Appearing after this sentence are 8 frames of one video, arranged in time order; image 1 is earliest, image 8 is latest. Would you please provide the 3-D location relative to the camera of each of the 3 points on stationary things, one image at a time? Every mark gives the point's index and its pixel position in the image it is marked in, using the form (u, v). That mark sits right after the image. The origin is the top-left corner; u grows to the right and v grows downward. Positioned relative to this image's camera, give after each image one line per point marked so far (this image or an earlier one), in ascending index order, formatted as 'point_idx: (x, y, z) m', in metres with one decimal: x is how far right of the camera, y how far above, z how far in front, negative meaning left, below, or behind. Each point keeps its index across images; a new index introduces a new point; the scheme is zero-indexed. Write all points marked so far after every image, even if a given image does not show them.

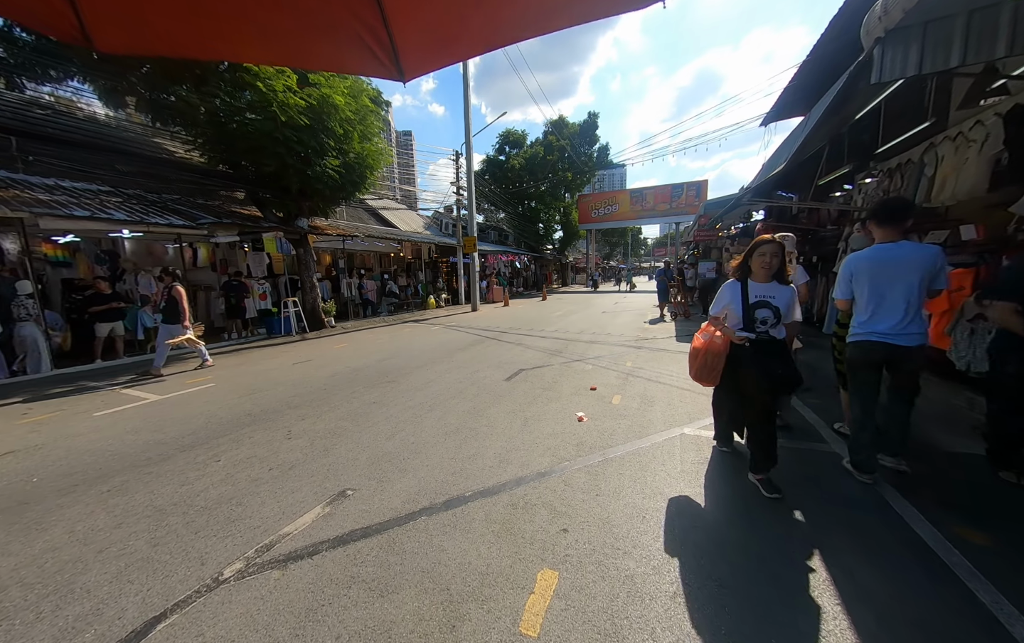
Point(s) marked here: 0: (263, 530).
0: (-1.4, -1.1, +2.0) m
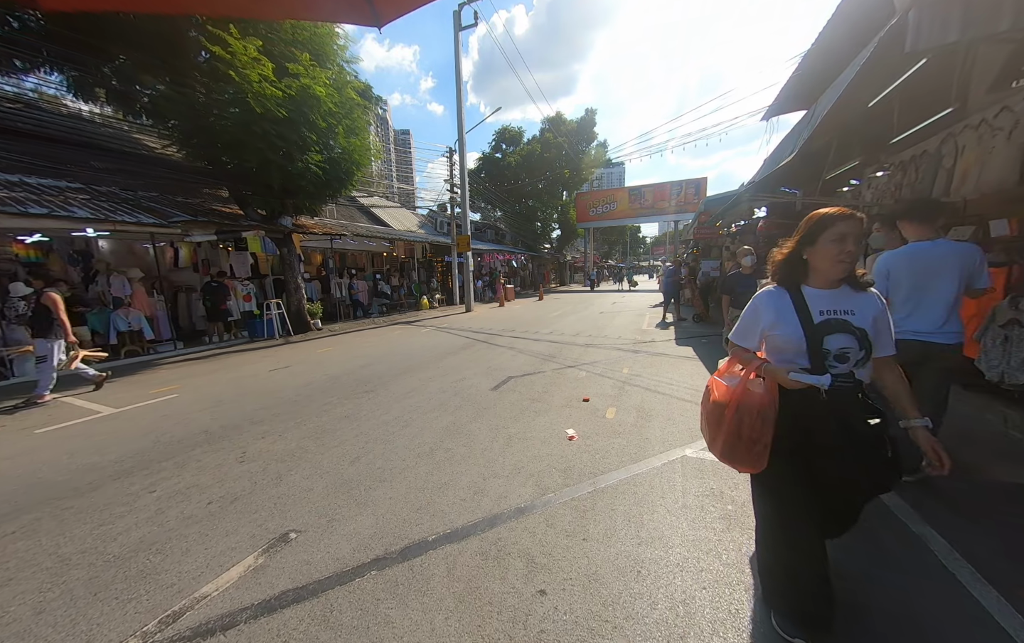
0: (-1.5, -1.2, +1.7) m
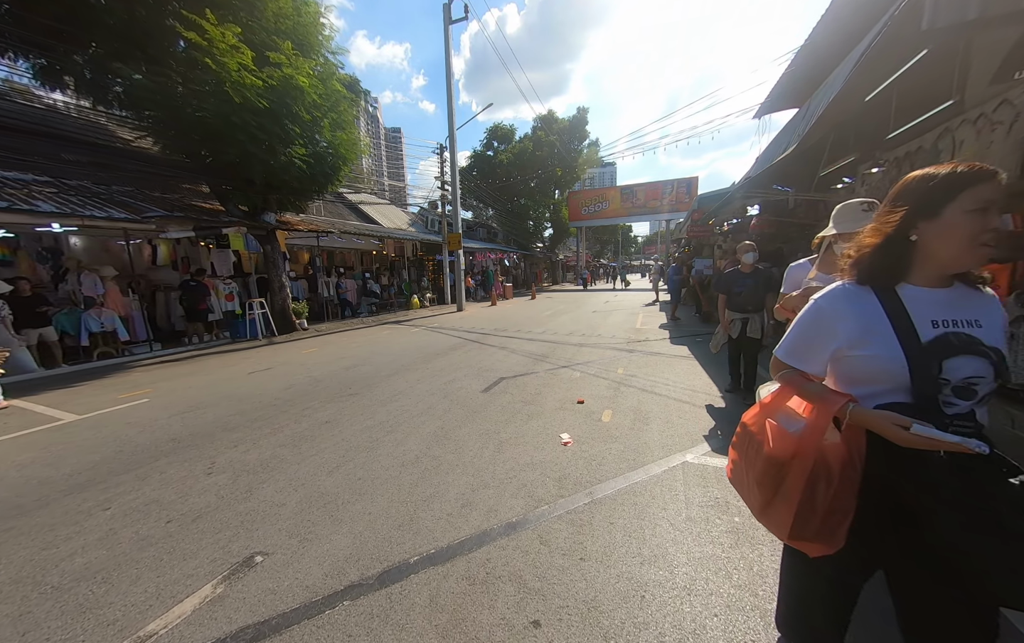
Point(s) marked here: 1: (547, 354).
0: (-1.6, -1.2, +1.5) m
1: (+0.6, -0.6, +6.5) m
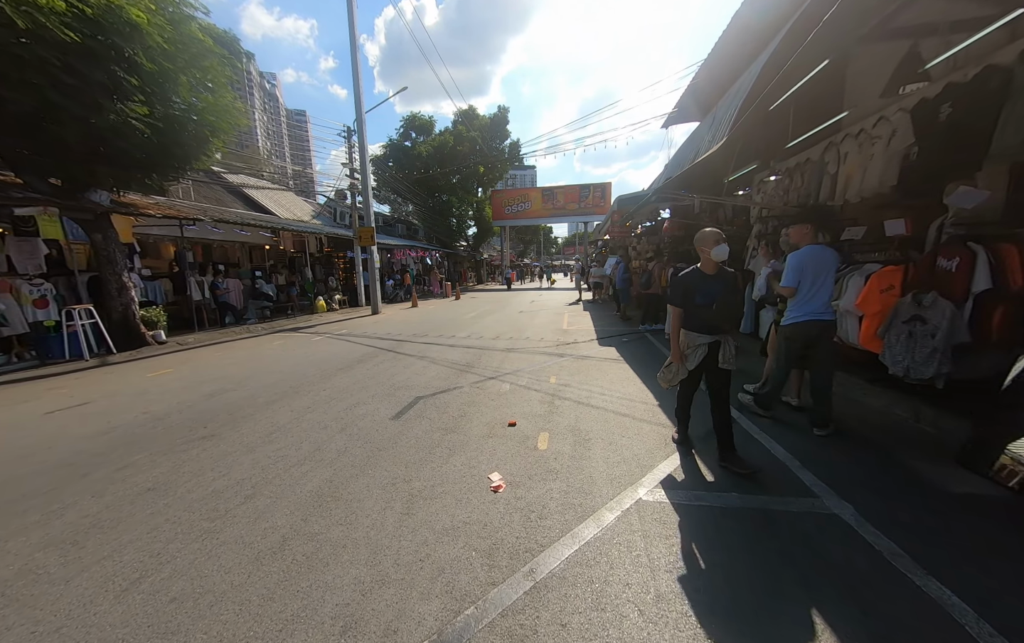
0: (-1.7, -1.3, +0.5) m
1: (-0.6, -0.7, +5.9) m
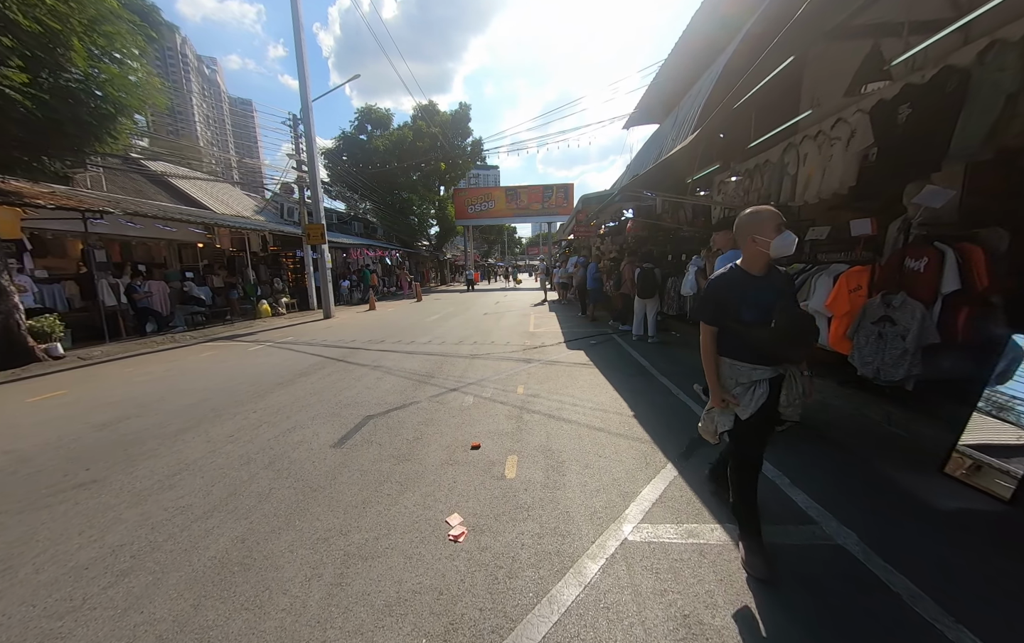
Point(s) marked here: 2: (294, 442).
0: (-1.7, -1.4, -0.1) m
1: (-1.2, -0.7, +5.4) m
2: (-1.9, -1.0, +3.2) m
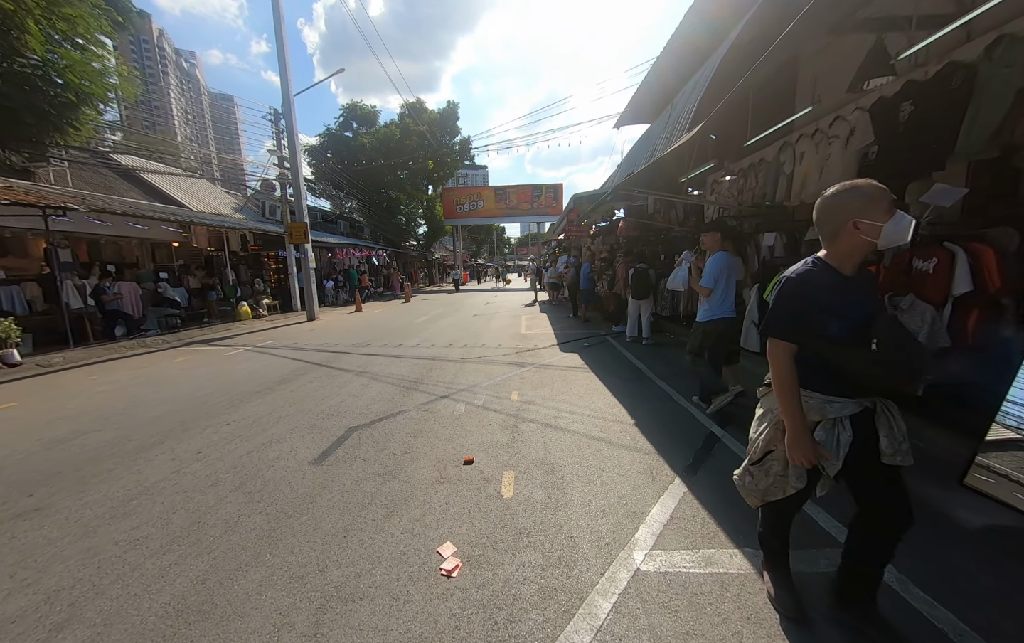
0: (-1.7, -1.5, -0.4) m
1: (-1.3, -0.8, +5.1) m
2: (-1.9, -1.1, +2.9) m
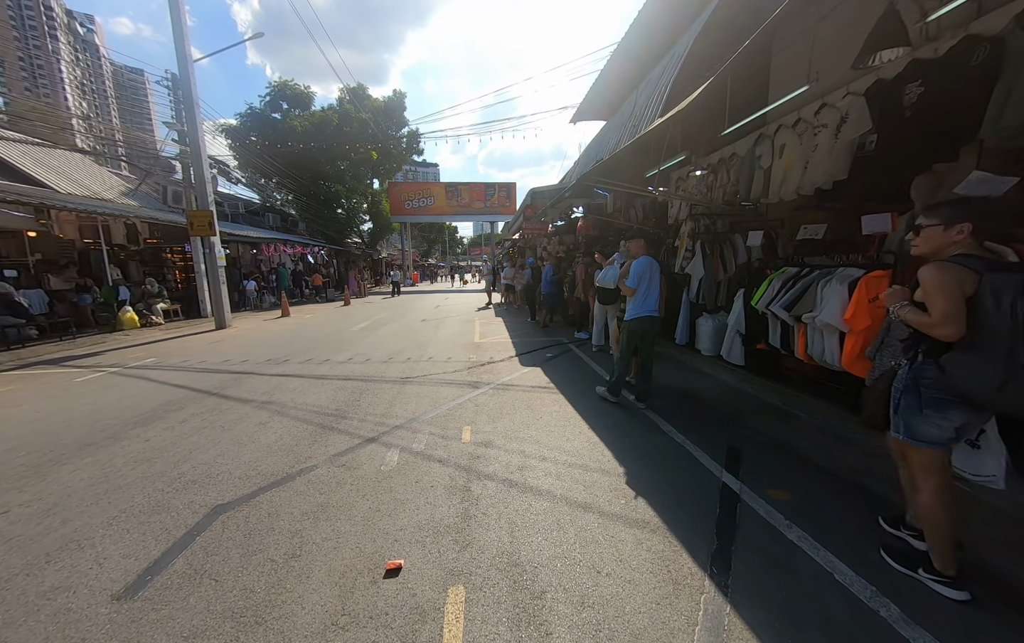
0: (-1.5, -1.6, -1.5) m
1: (-1.8, -0.9, +4.0) m
2: (-2.2, -1.2, +1.7) m
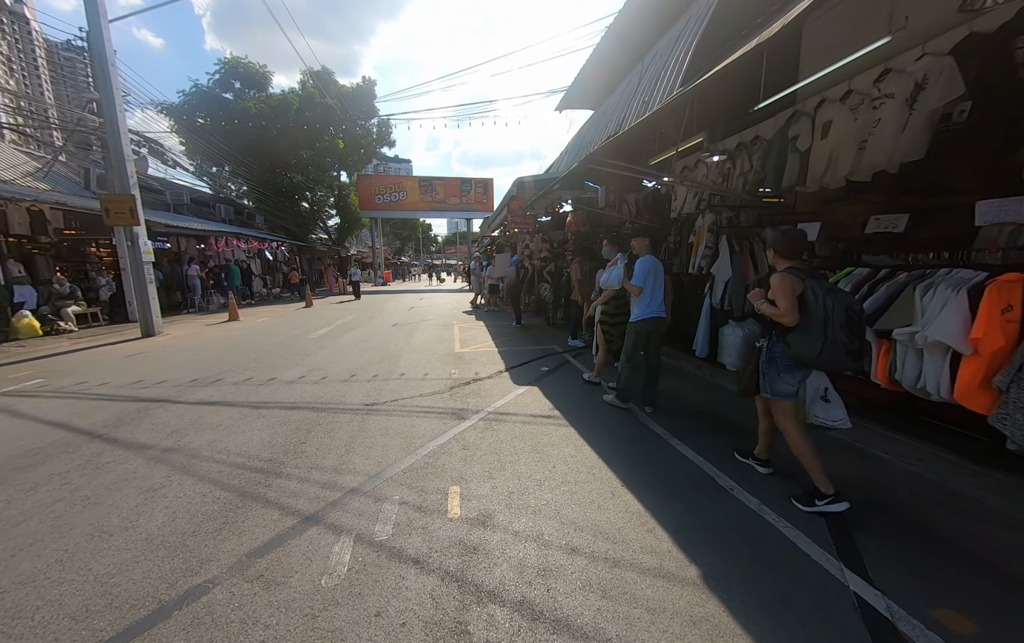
0: (-1.1, -1.8, -2.6) m
1: (-1.8, -1.1, +2.9) m
2: (-2.0, -1.4, +0.6) m
